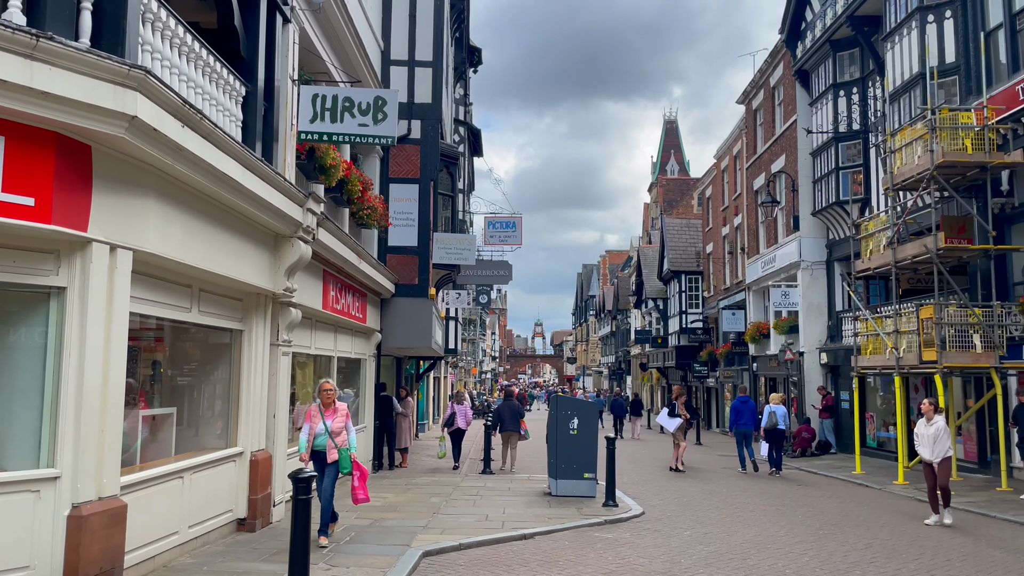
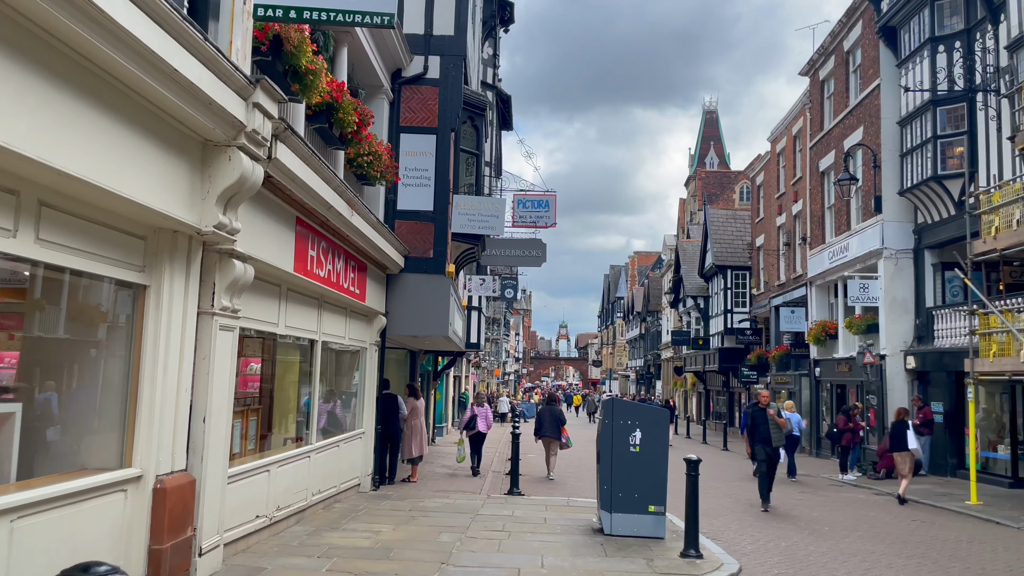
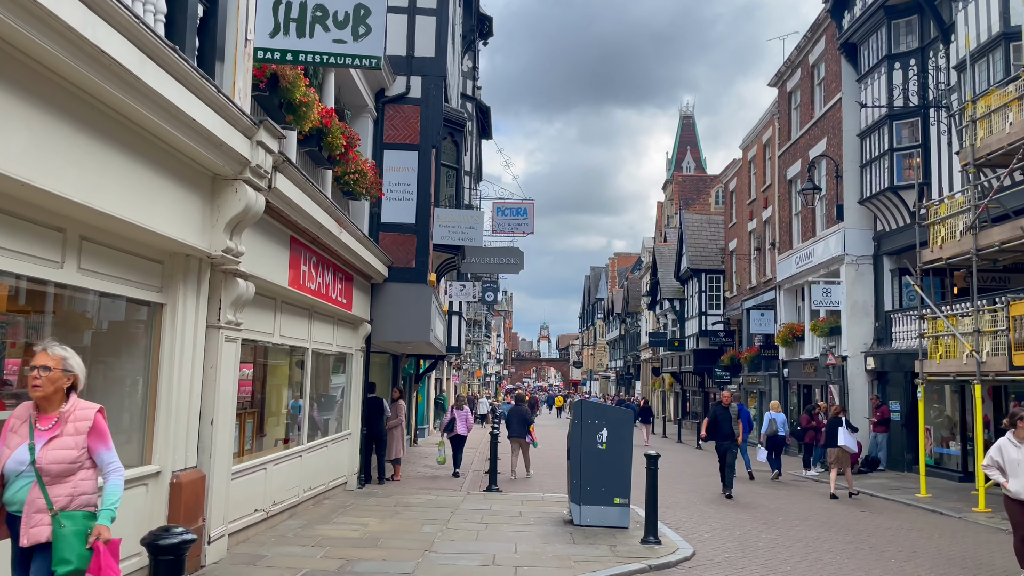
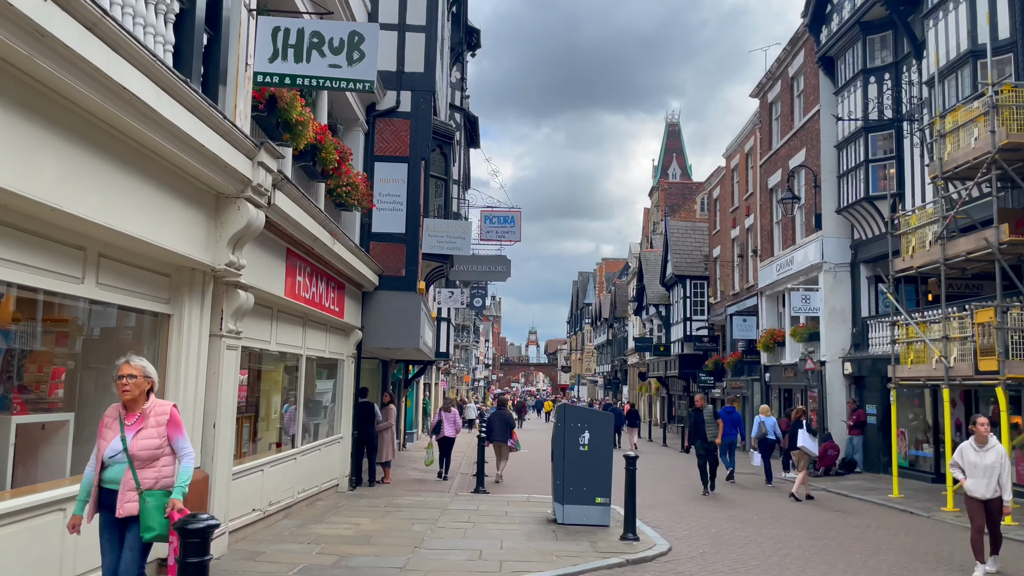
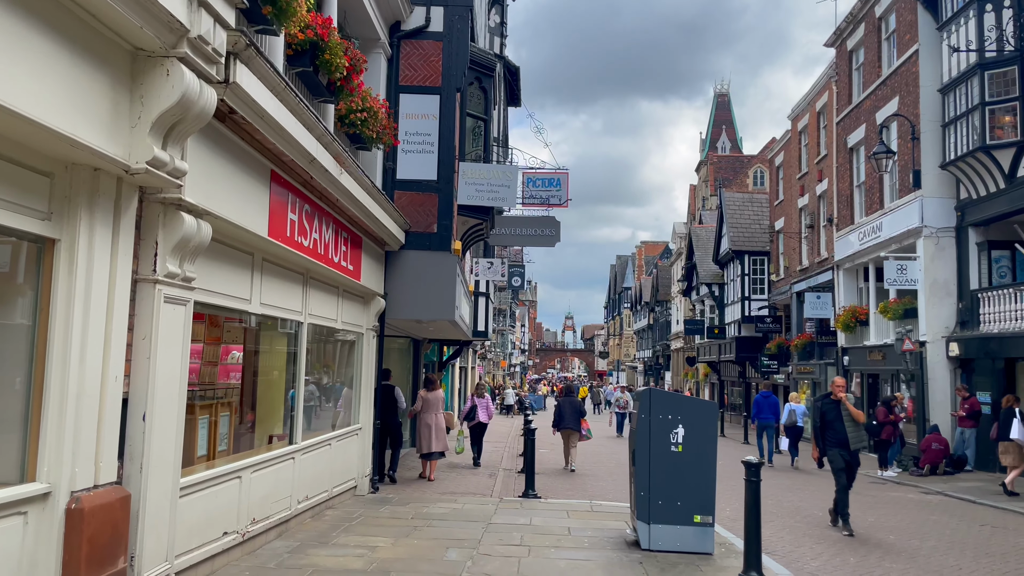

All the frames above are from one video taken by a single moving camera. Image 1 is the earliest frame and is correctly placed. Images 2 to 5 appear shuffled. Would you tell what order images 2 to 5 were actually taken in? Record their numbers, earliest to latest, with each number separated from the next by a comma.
4, 3, 2, 5
